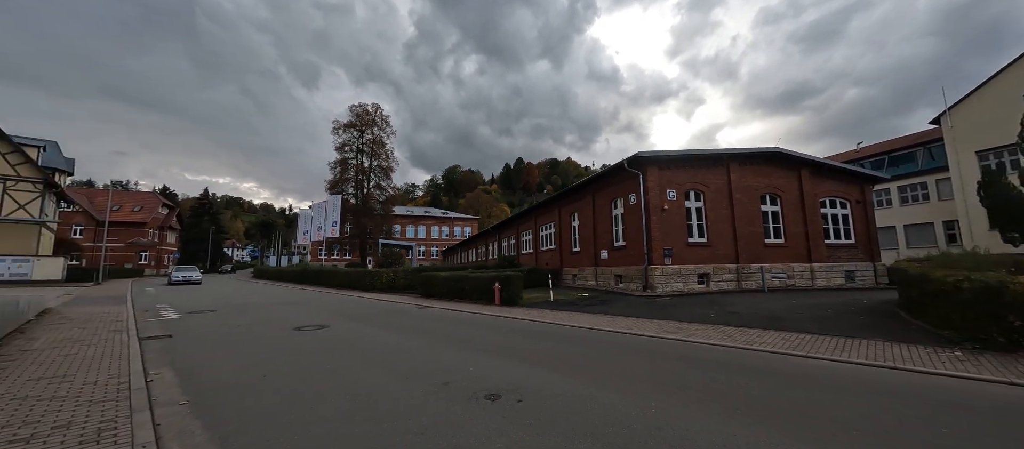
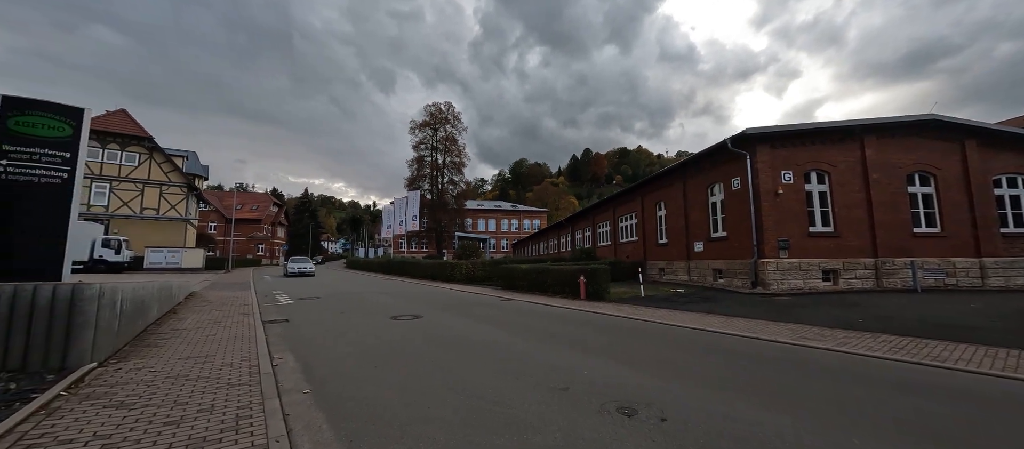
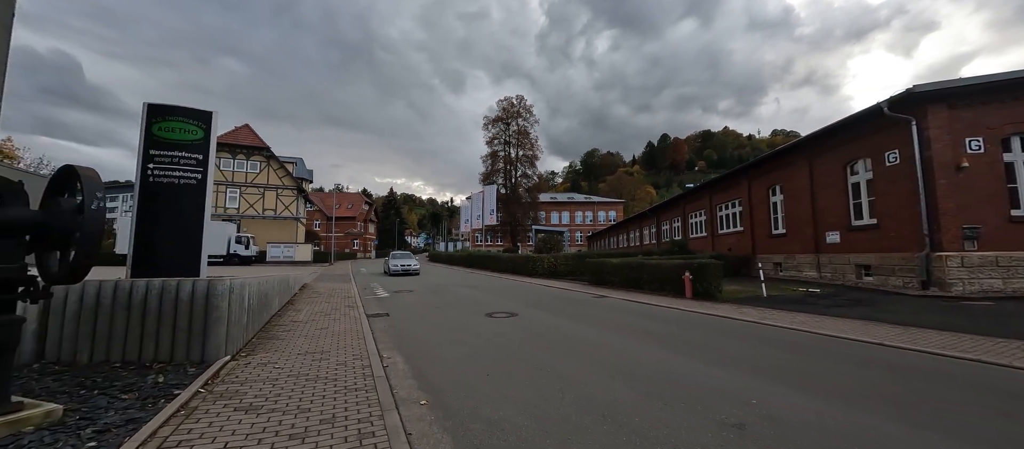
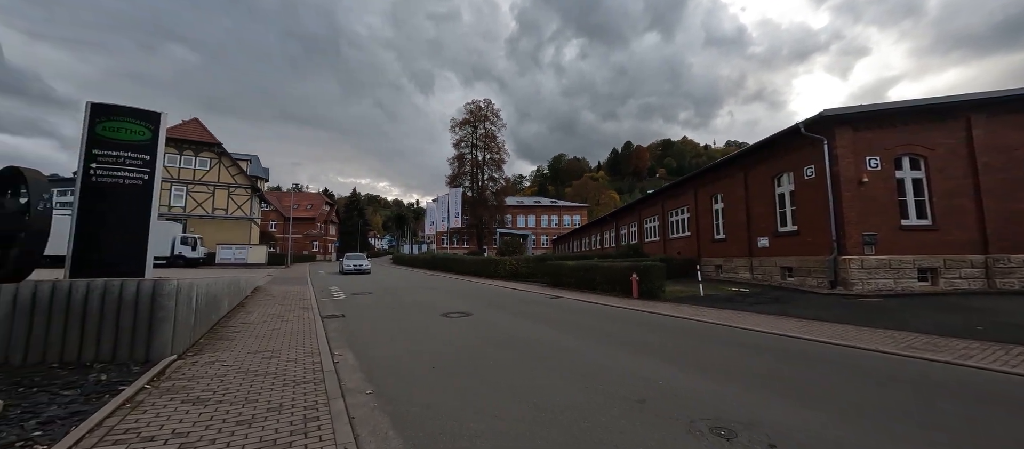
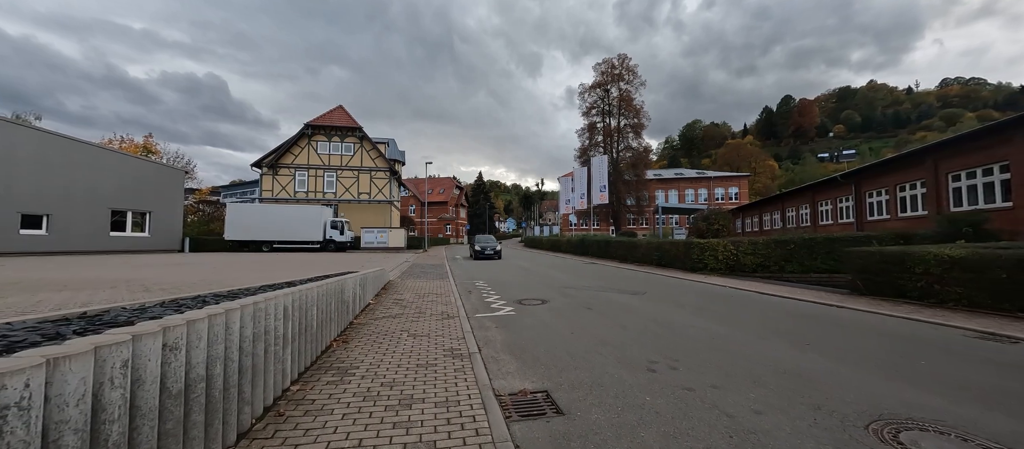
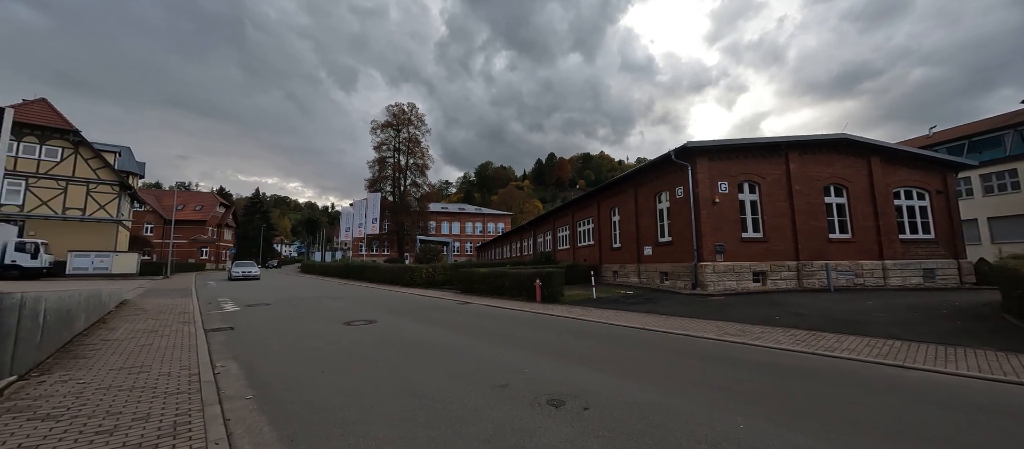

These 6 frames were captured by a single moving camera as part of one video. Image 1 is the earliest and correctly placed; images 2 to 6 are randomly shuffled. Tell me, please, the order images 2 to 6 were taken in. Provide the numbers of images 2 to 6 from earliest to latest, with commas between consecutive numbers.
6, 2, 4, 3, 5
